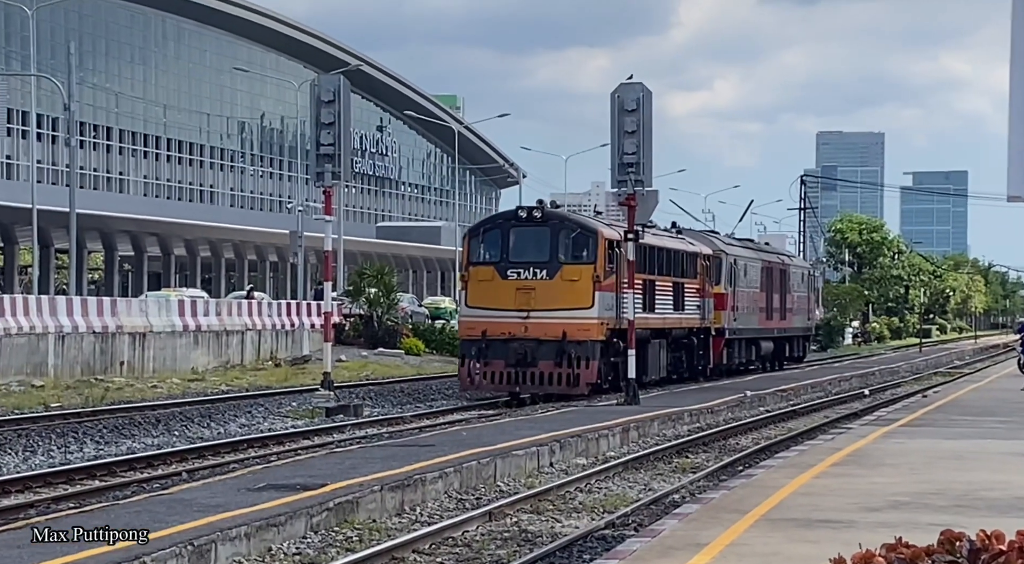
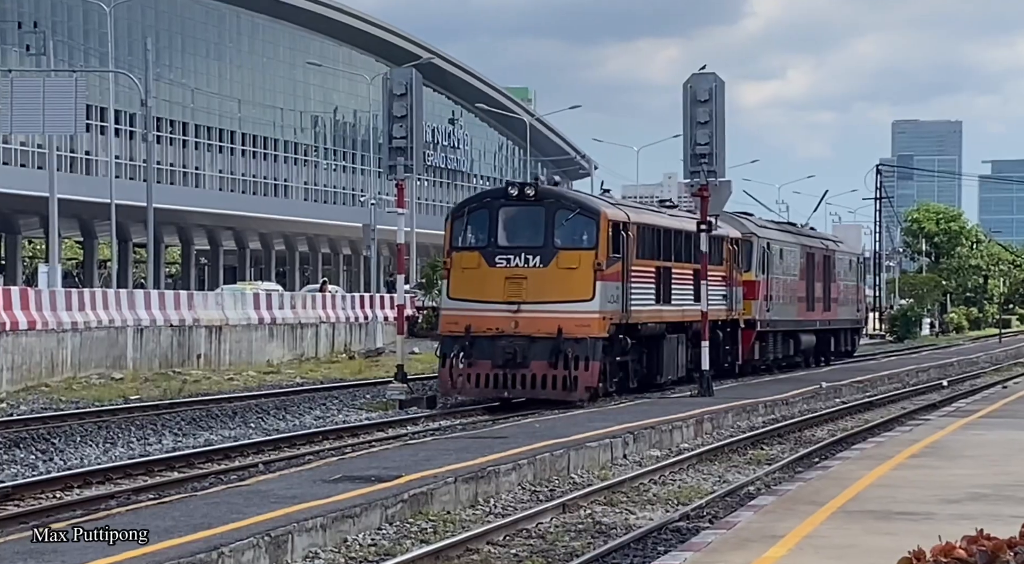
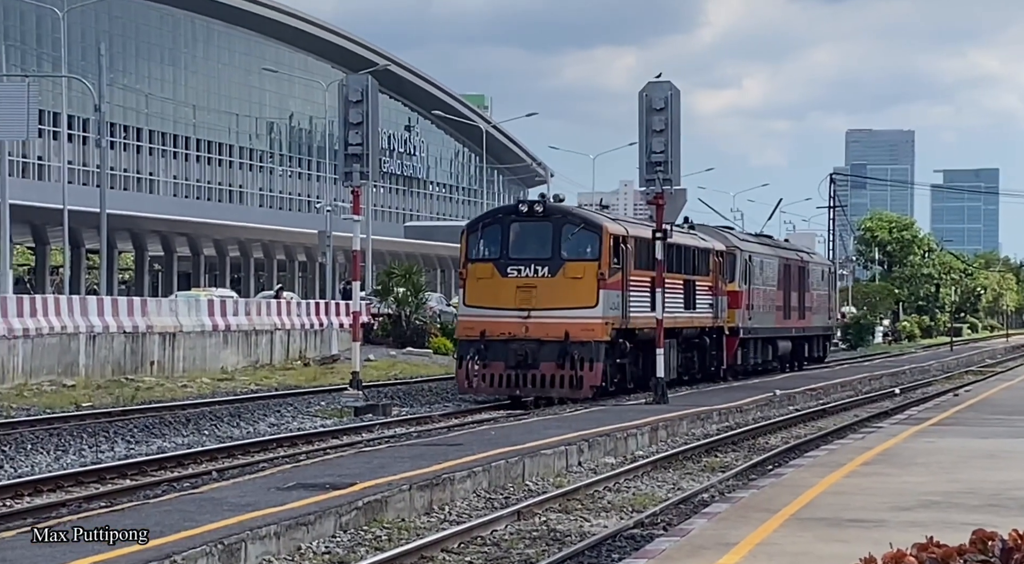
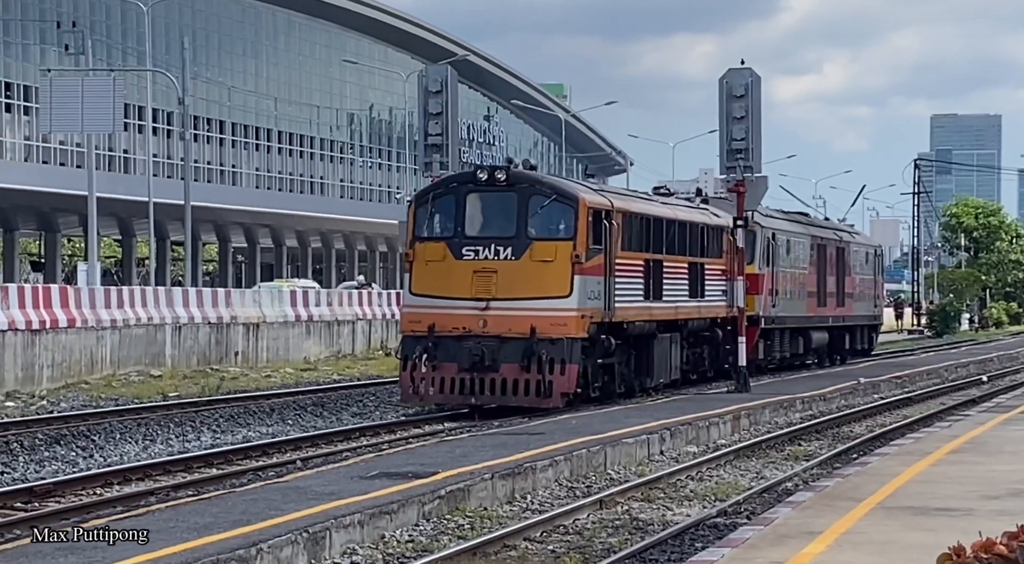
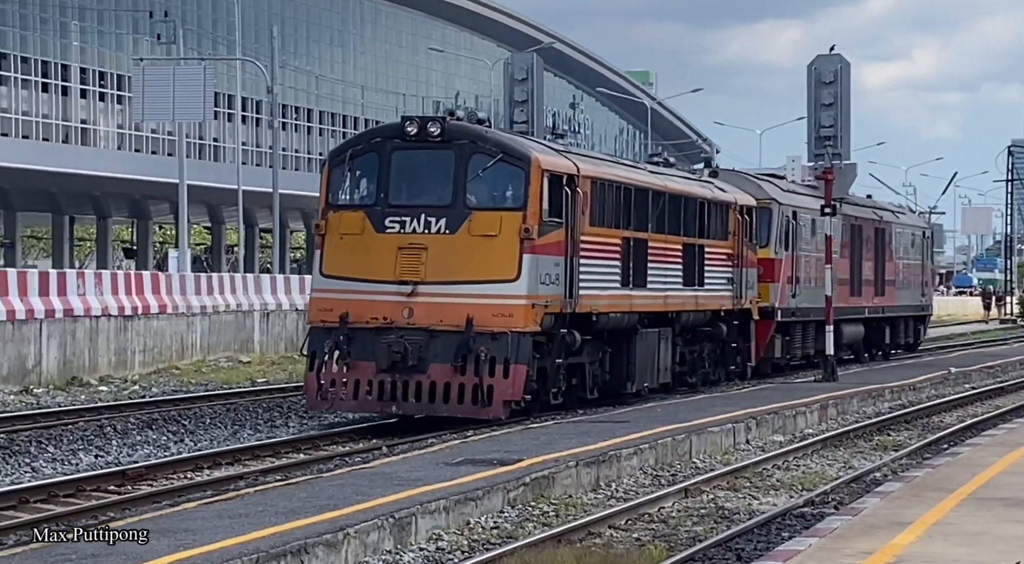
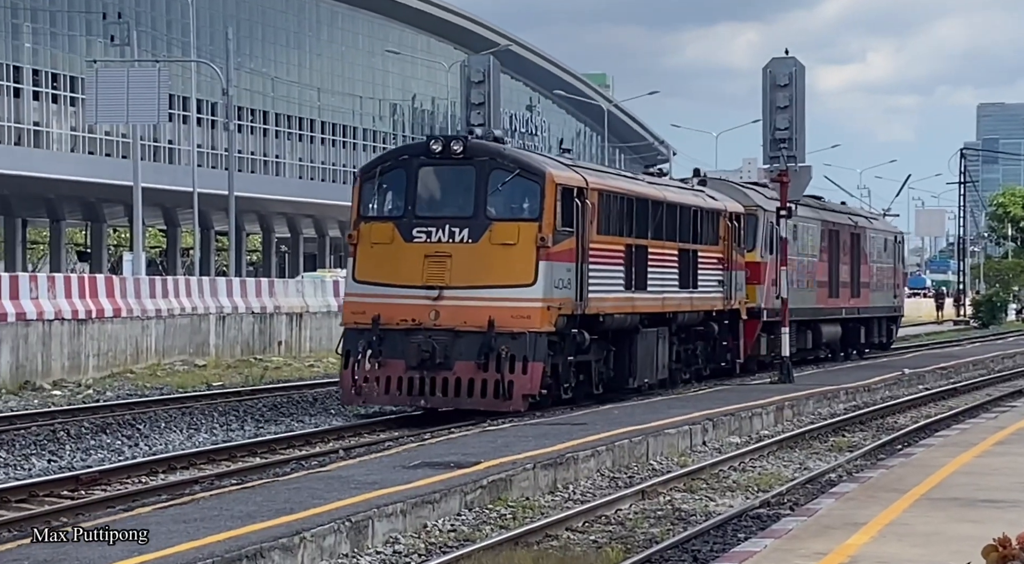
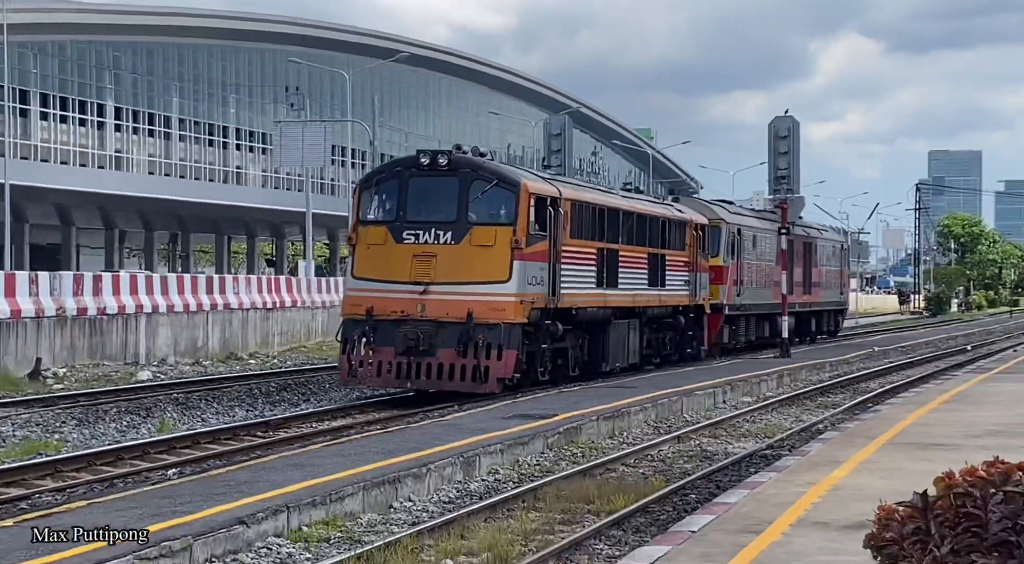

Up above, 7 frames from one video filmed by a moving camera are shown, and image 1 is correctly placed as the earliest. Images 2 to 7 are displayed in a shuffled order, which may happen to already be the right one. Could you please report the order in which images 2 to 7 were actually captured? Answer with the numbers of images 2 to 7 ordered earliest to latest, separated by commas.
3, 2, 4, 6, 5, 7
